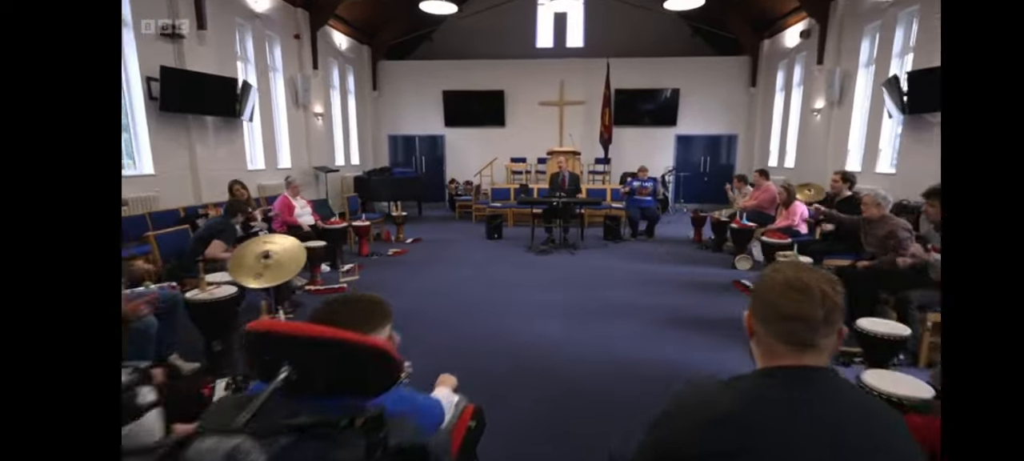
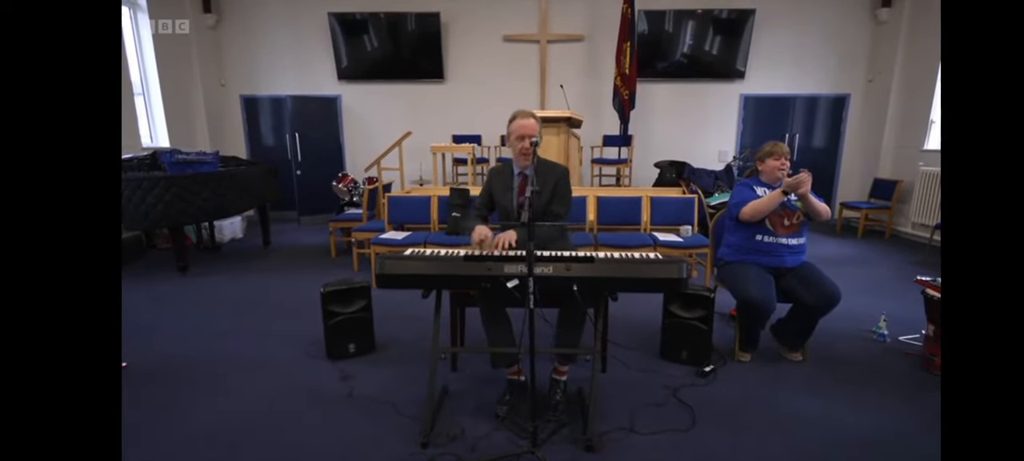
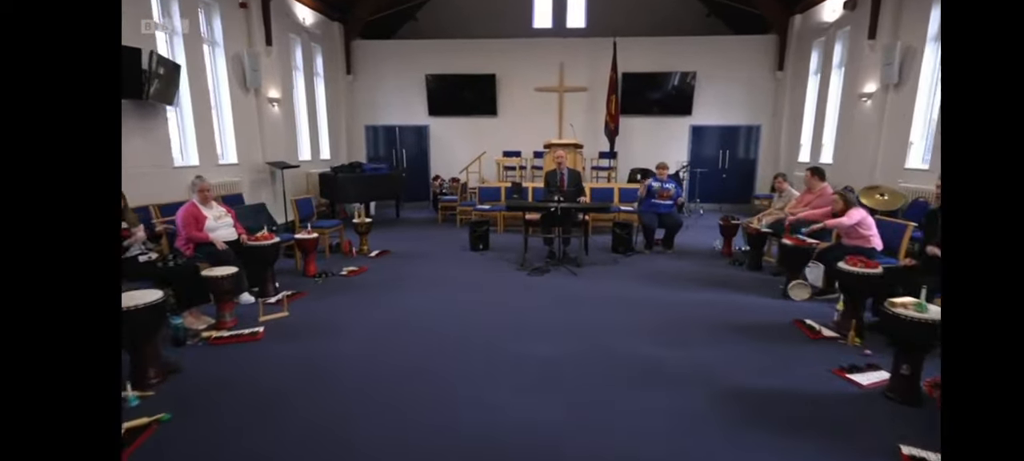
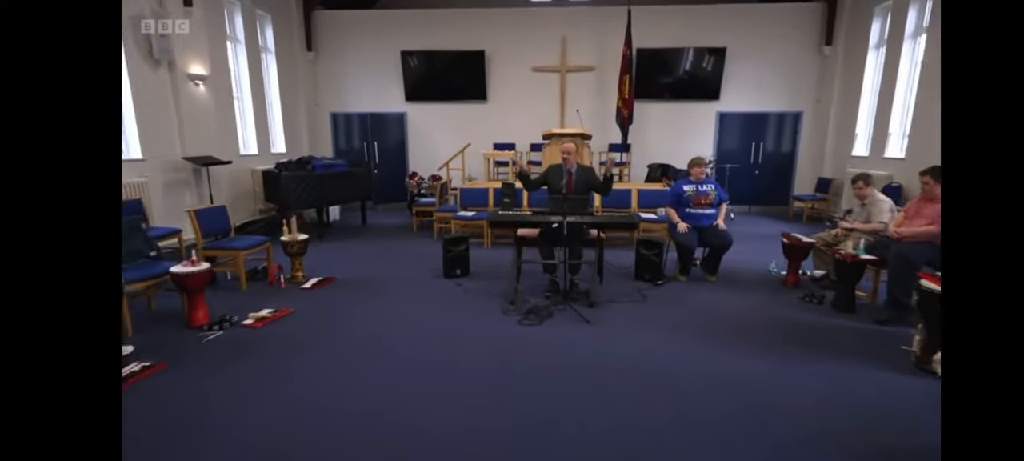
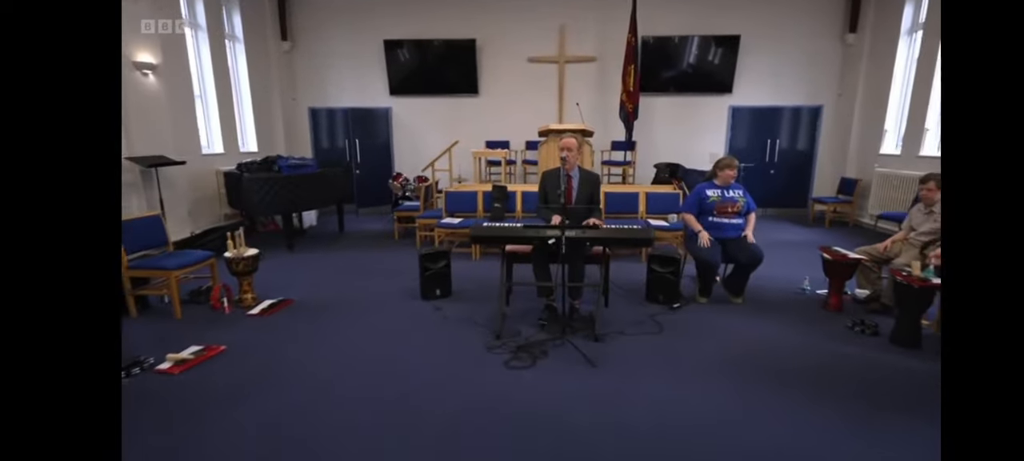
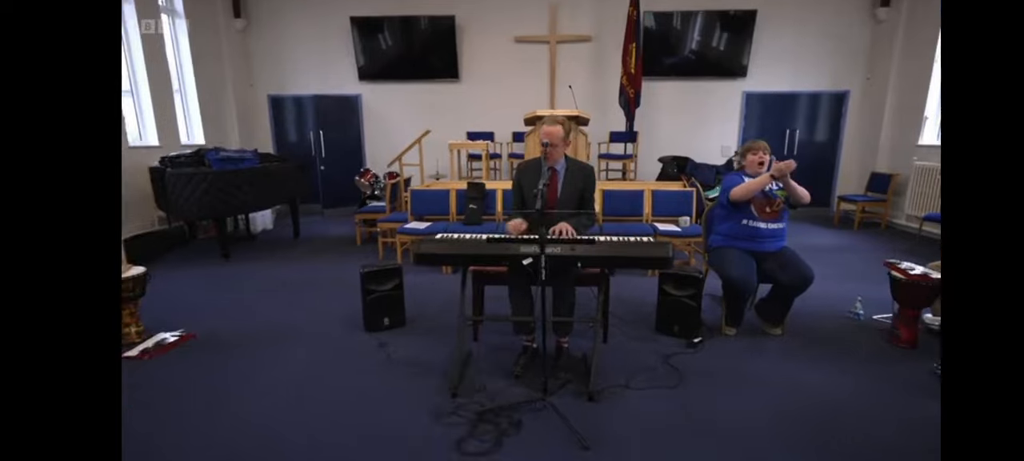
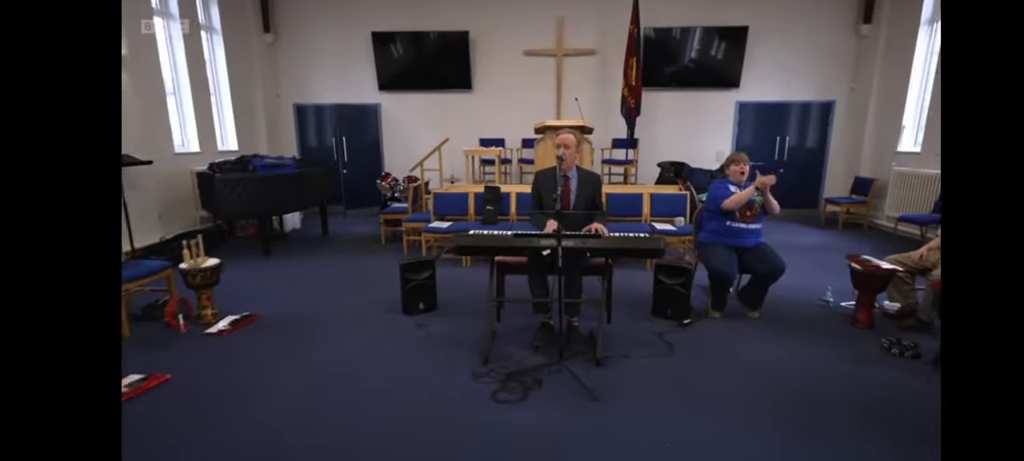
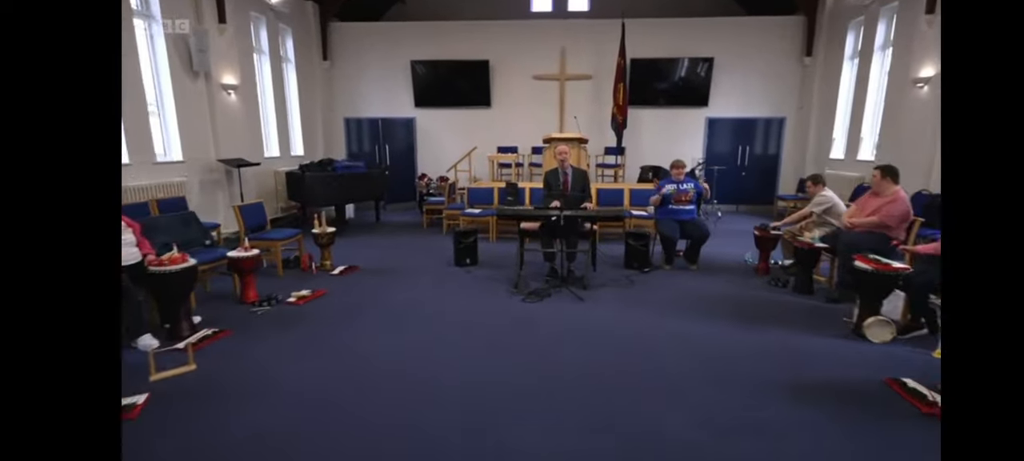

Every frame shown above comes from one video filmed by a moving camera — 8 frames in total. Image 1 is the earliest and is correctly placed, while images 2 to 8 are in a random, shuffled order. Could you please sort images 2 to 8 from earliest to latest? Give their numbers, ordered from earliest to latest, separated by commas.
3, 8, 4, 5, 7, 6, 2
